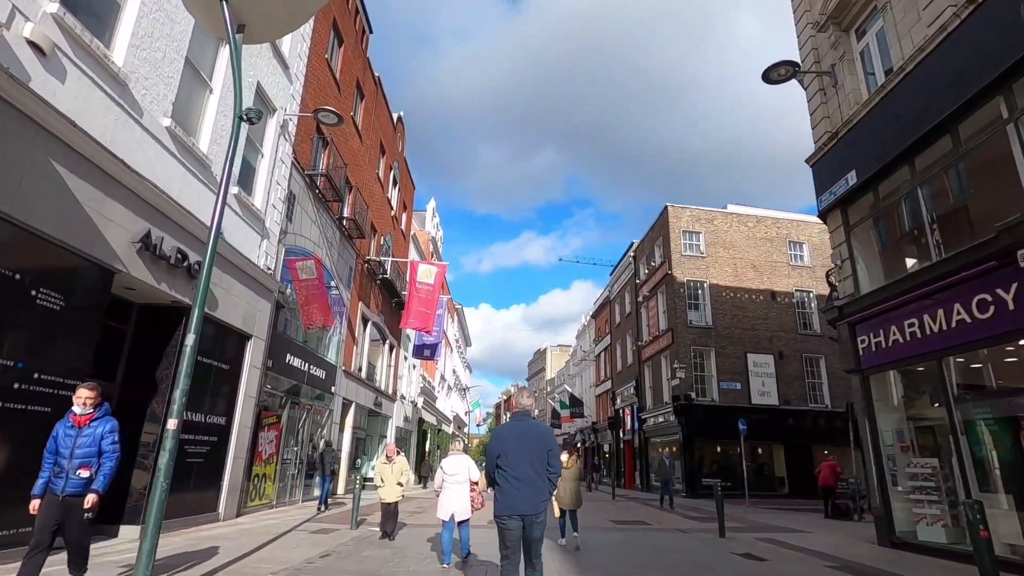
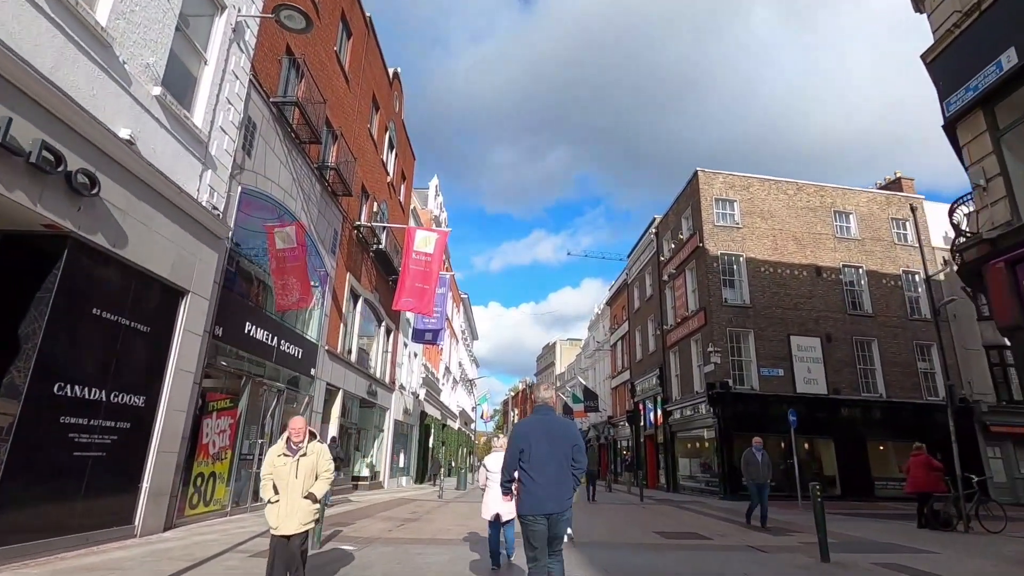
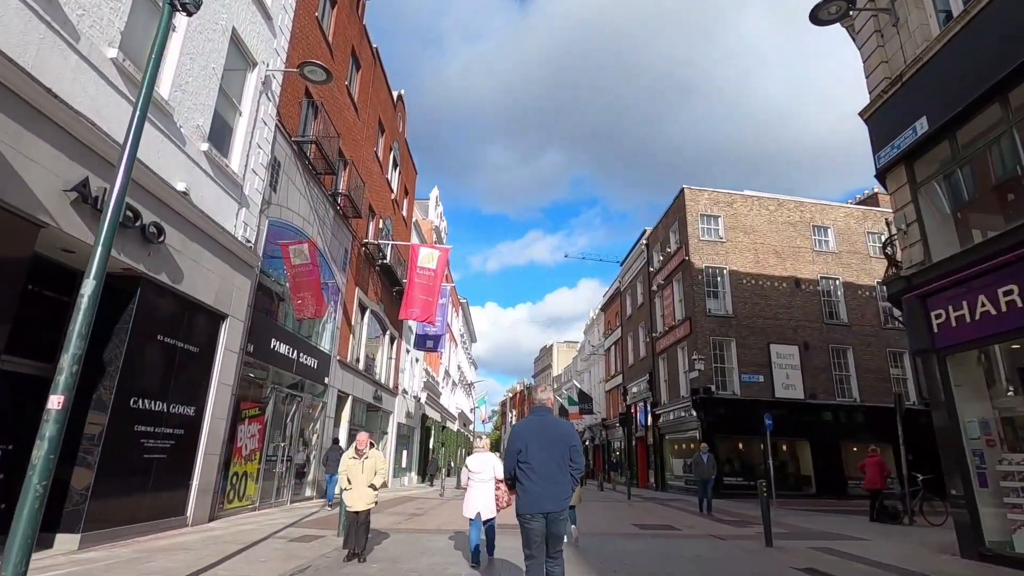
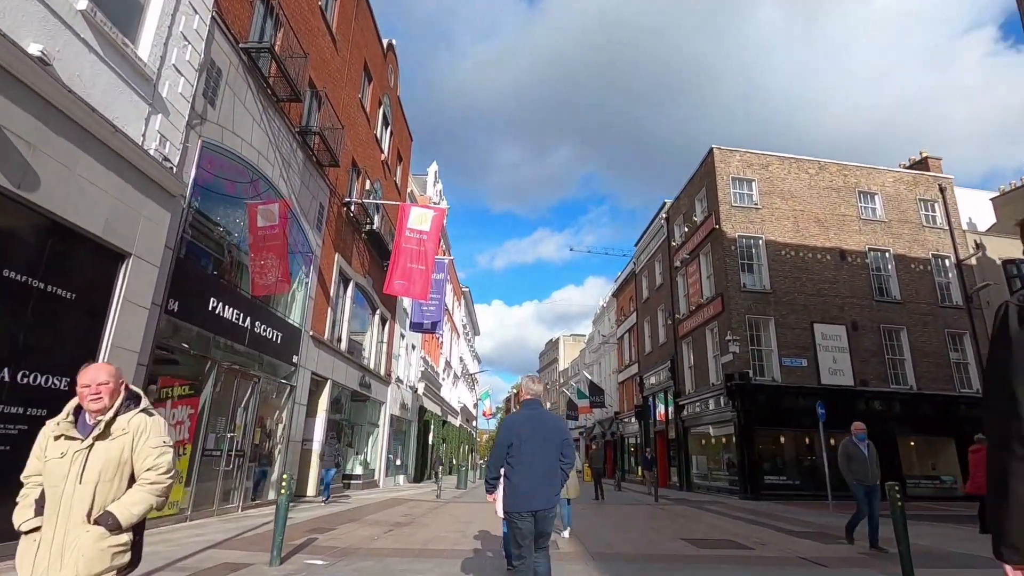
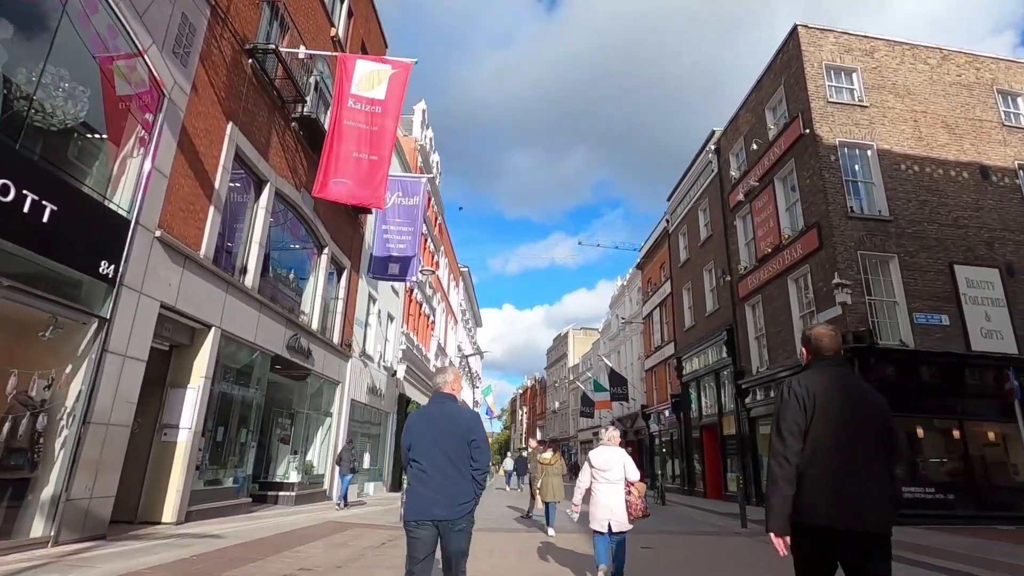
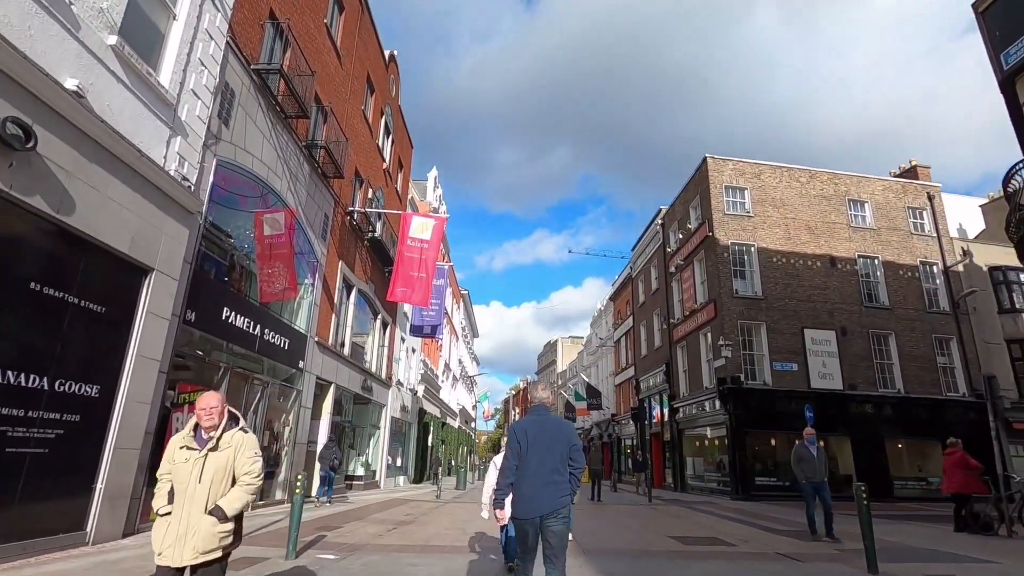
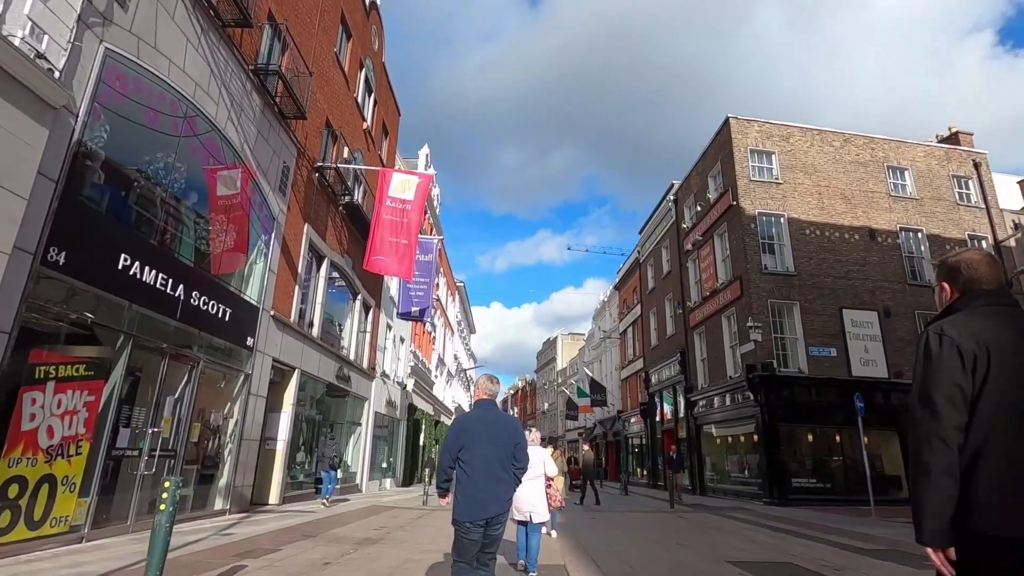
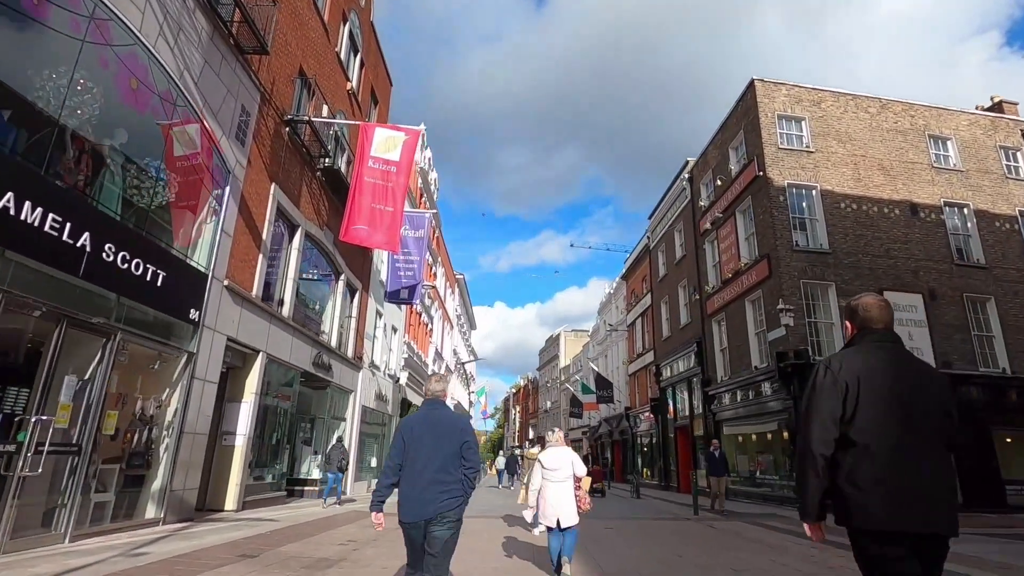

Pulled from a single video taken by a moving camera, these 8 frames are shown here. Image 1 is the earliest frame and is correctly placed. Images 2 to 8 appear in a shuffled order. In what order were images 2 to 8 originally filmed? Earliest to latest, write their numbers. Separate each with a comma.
3, 2, 6, 4, 7, 8, 5
